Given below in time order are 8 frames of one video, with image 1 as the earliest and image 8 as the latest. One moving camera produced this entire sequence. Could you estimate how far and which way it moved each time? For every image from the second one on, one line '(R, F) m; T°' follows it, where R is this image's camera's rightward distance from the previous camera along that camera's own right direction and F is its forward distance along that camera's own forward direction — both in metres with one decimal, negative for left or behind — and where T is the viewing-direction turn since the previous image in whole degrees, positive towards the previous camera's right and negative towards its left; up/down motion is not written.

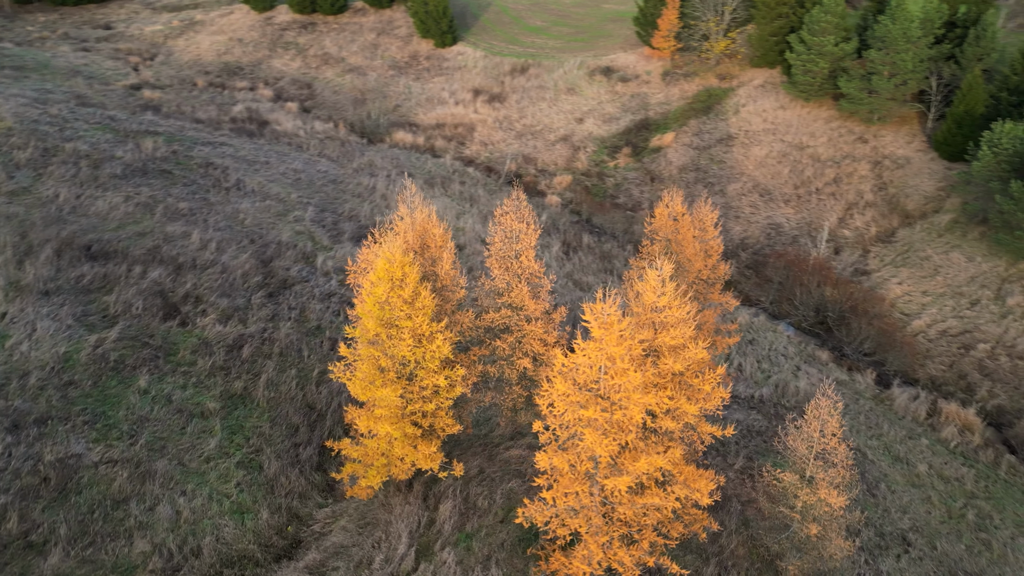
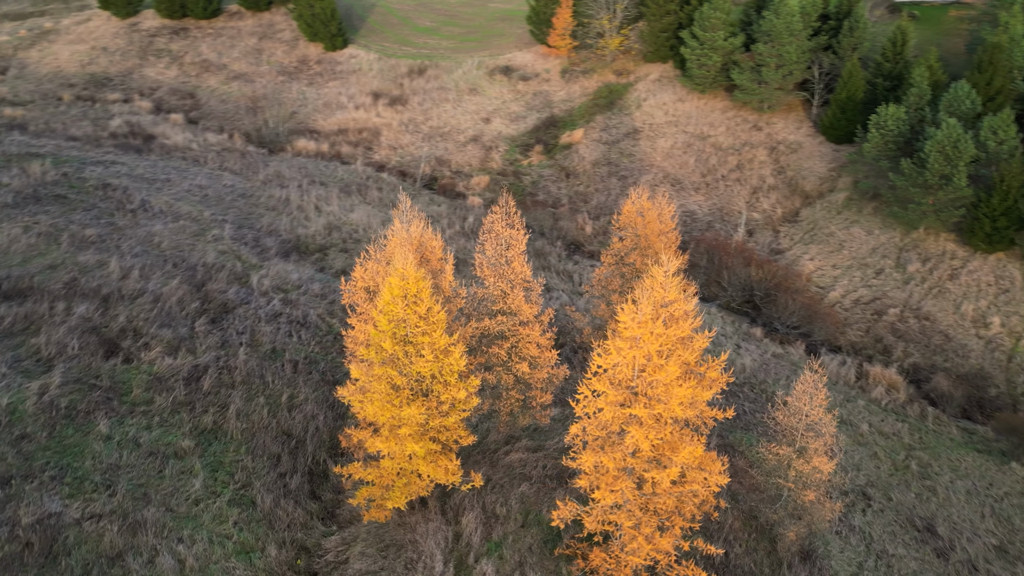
(-2.0, +0.1) m; +9°
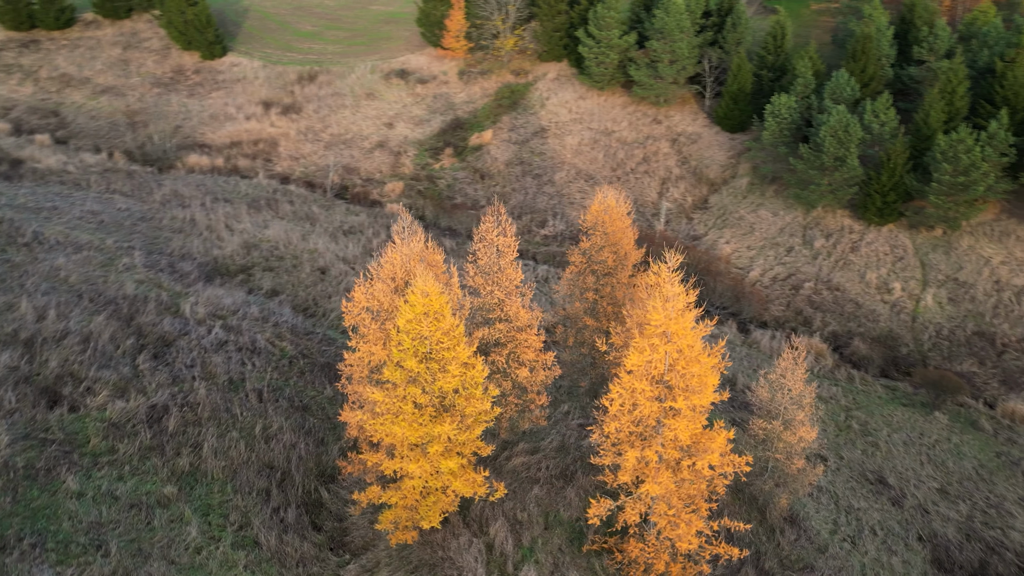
(-2.1, 0.0) m; +9°
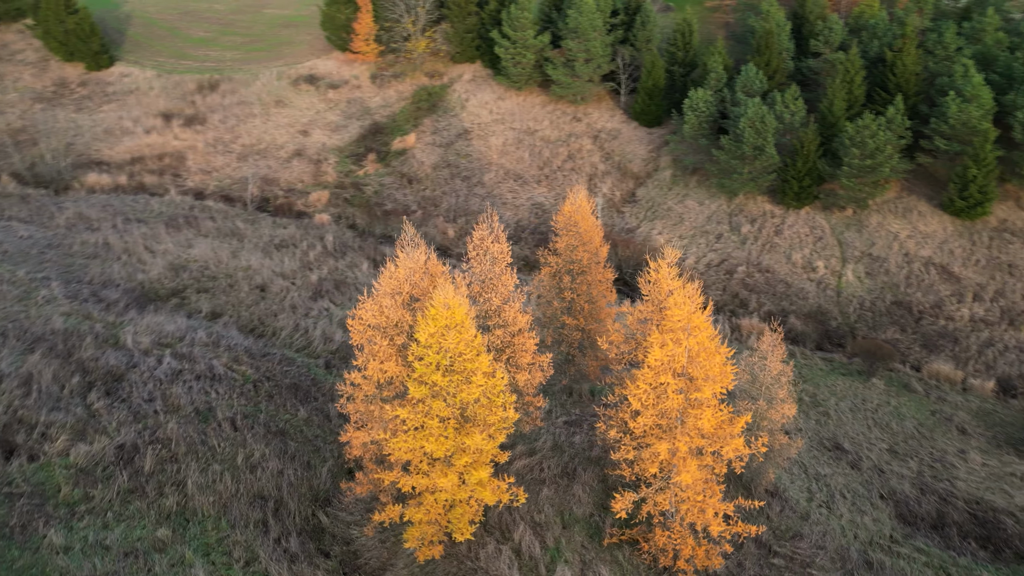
(-1.8, 0.0) m; +8°
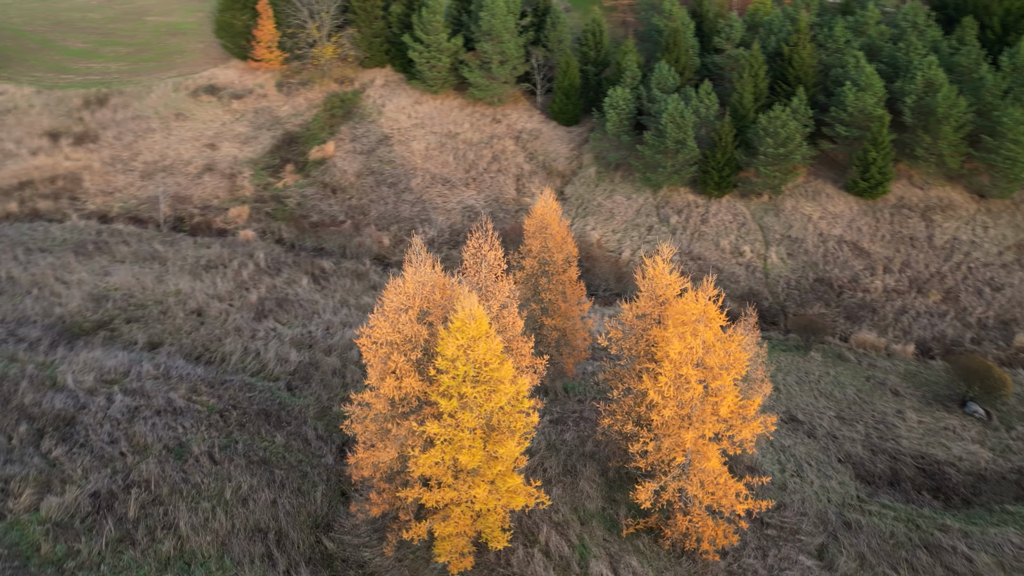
(-1.9, 0.0) m; +8°
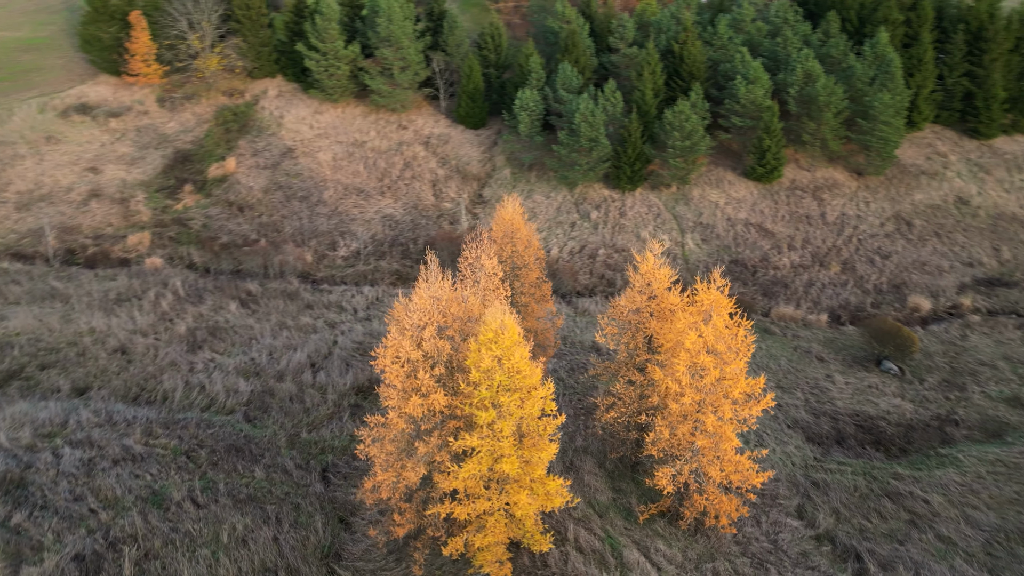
(-2.2, 0.0) m; +10°
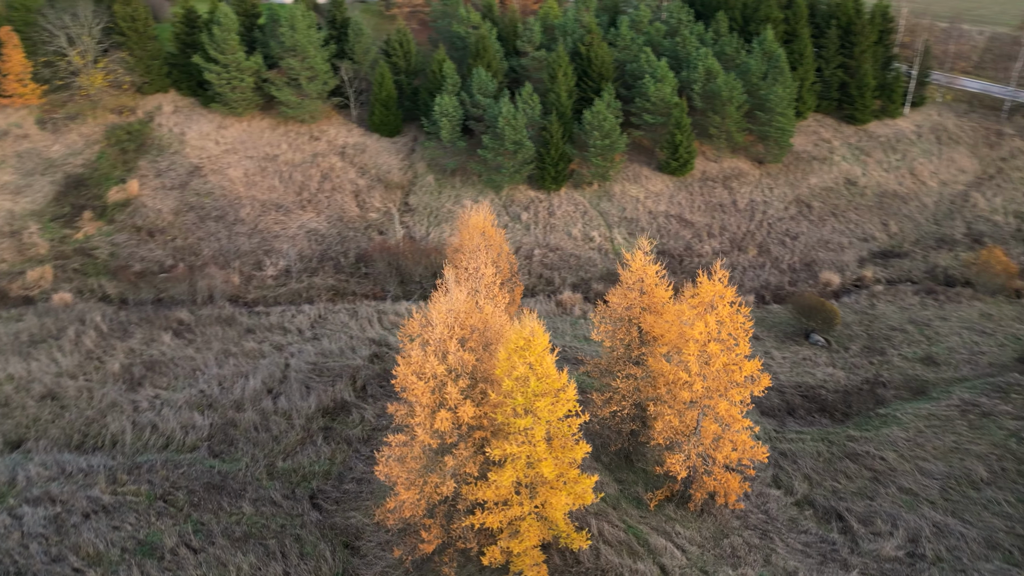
(-2.1, -0.1) m; +9°
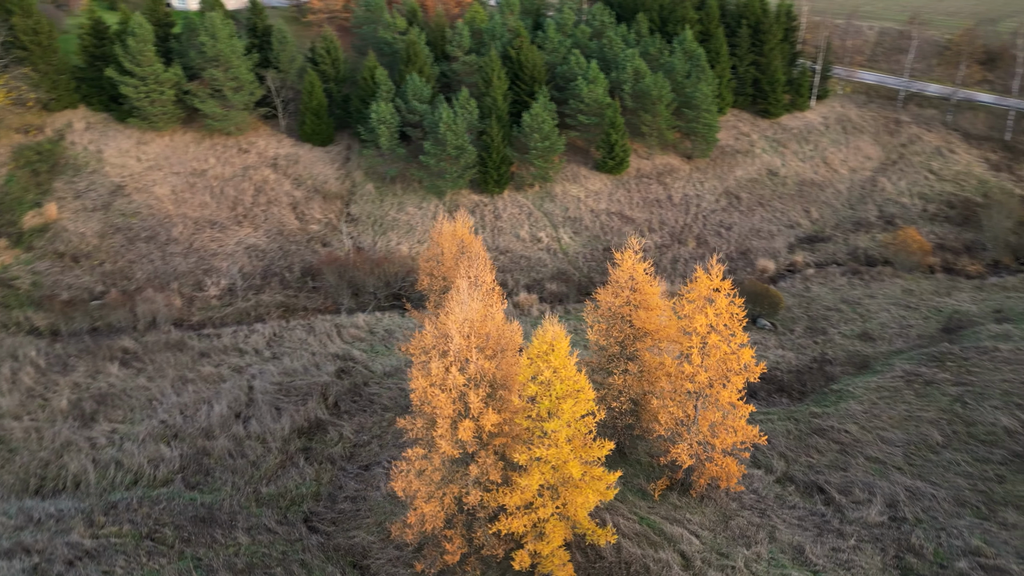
(-1.6, -0.1) m; +7°
